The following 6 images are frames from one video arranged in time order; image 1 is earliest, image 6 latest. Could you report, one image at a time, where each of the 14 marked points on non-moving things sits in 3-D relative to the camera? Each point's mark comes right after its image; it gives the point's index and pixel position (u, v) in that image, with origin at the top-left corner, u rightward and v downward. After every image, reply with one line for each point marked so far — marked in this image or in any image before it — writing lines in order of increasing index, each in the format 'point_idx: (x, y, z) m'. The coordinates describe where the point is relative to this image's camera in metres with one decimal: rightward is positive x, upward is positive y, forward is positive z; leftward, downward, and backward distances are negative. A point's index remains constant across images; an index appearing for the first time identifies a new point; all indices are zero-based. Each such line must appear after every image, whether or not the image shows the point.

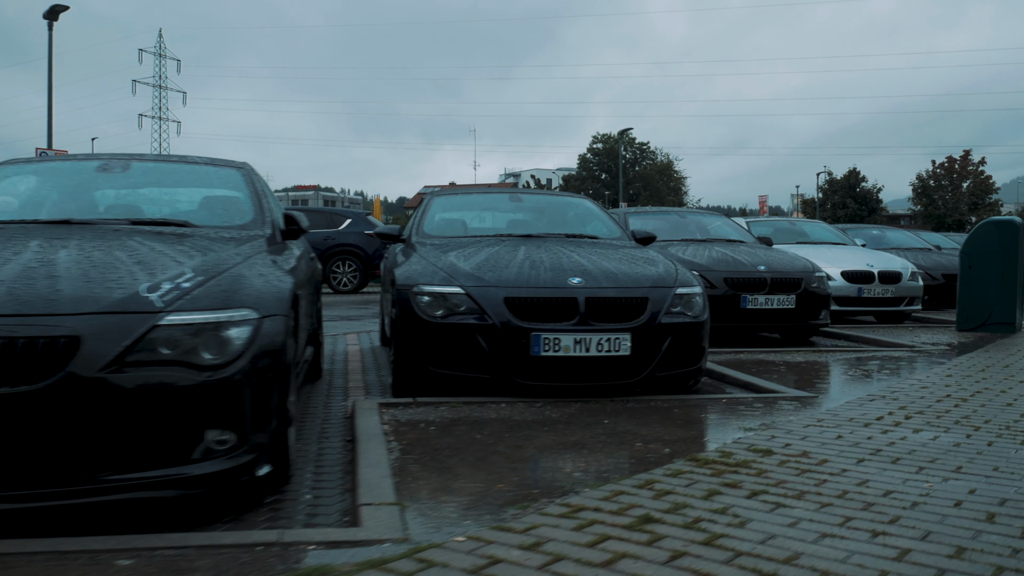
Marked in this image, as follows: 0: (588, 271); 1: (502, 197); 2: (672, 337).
0: (+0.4, +0.1, +5.2) m
1: (-0.1, +0.7, +7.1) m
2: (+0.9, -0.3, +5.0) m
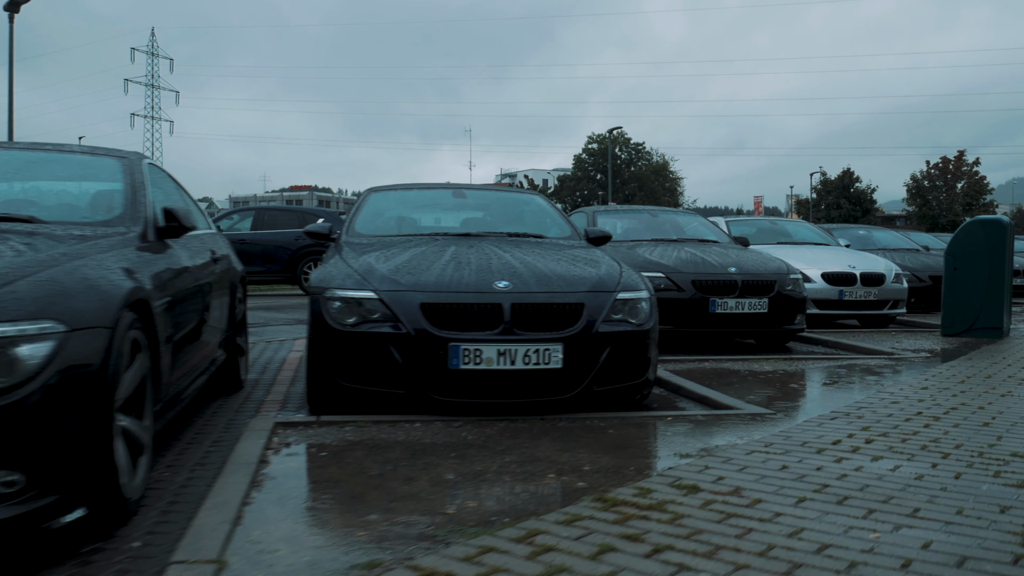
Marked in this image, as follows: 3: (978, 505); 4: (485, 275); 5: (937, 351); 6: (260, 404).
0: (0.0, +0.1, +4.7) m
1: (-0.5, +0.7, +6.6) m
2: (+0.5, -0.3, +4.5) m
3: (+1.5, -0.7, +2.9) m
4: (-0.1, +0.1, +4.6) m
5: (+3.8, -0.6, +8.2) m
6: (-1.5, -0.7, +5.5) m
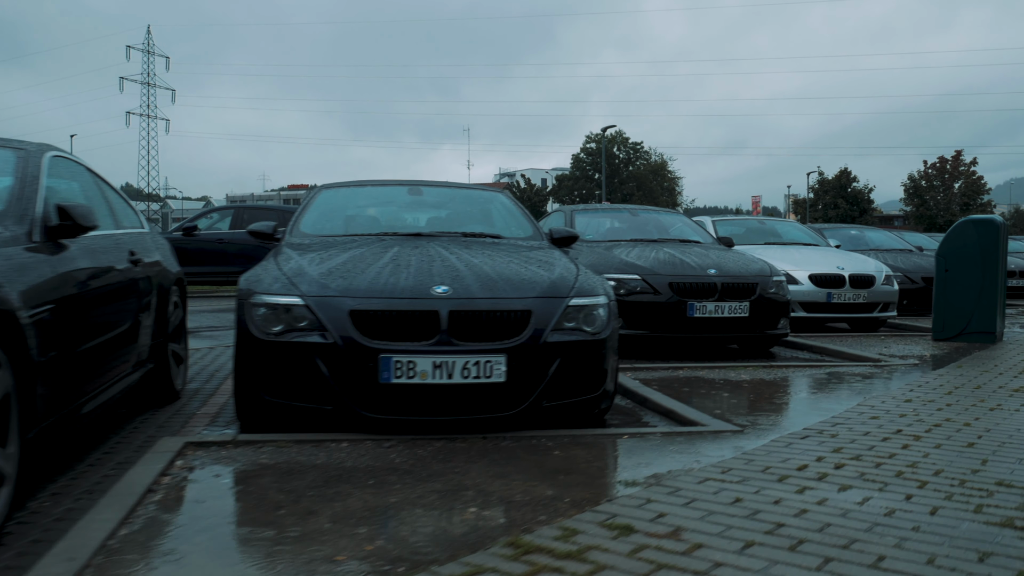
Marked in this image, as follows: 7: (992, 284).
0: (-0.2, +0.1, +4.3) m
1: (-0.8, +0.7, +6.2) m
2: (+0.2, -0.3, +4.1) m
3: (+1.2, -0.7, +2.5) m
4: (-0.4, 0.0, +4.2) m
5: (+3.6, -0.6, +7.8) m
6: (-1.8, -0.7, +5.1) m
7: (+4.4, 0.0, +8.3) m
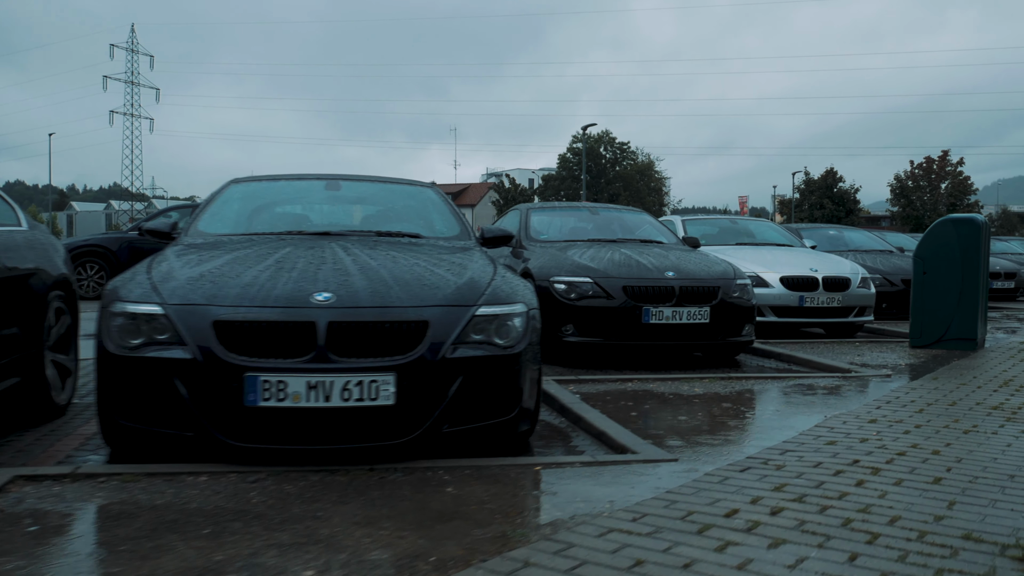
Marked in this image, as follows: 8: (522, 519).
0: (-0.7, 0.0, +3.7) m
1: (-1.2, +0.6, +5.6) m
2: (-0.2, -0.3, +3.5) m
3: (+0.8, -0.8, +2.0) m
4: (-0.8, 0.0, +3.6) m
5: (+3.1, -0.6, +7.2) m
6: (-2.2, -0.7, +4.5) m
7: (+4.0, 0.0, +7.8) m
8: (0.0, -0.7, +2.8) m
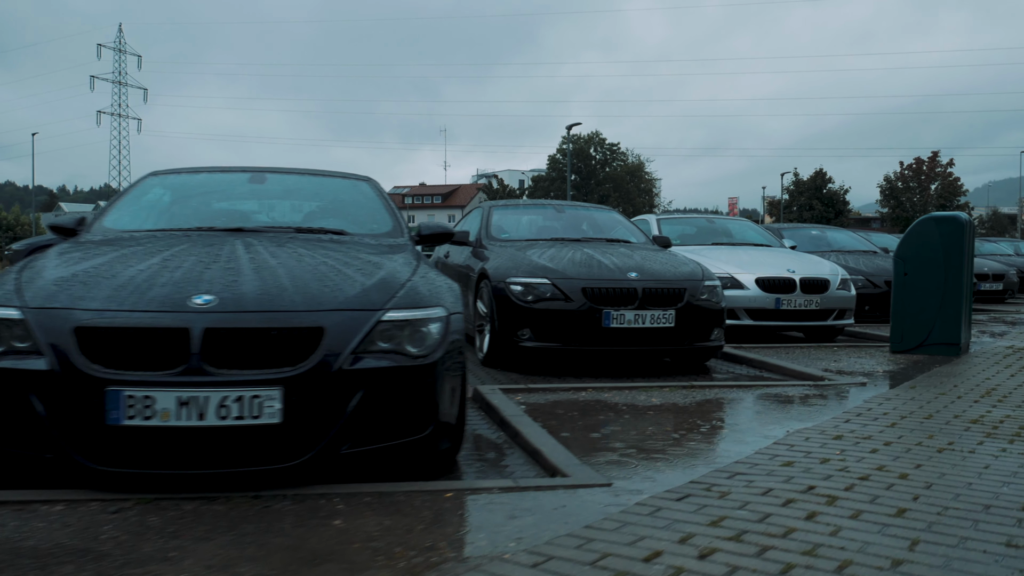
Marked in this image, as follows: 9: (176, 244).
0: (-1.0, 0.0, +3.2) m
1: (-1.5, +0.6, +5.1) m
2: (-0.5, -0.4, +3.1) m
3: (+0.5, -0.8, +1.5) m
4: (-1.1, 0.0, +3.2) m
5: (+2.8, -0.6, +6.8) m
6: (-2.5, -0.8, +4.1) m
7: (+3.6, 0.0, +7.4) m
8: (-0.3, -0.7, +2.4) m
9: (-1.4, +0.2, +3.7) m
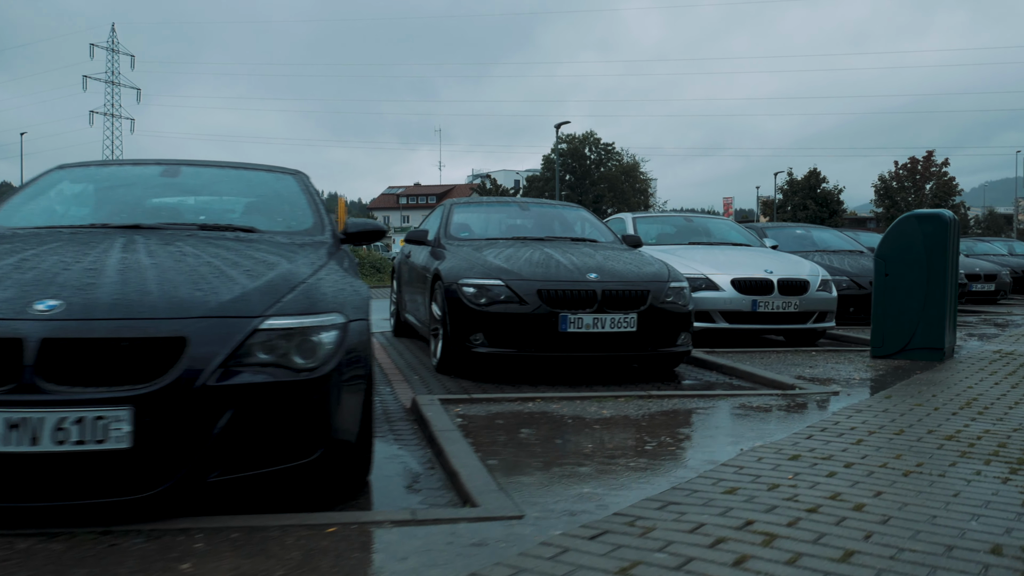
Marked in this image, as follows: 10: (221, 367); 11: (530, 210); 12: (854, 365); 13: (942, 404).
0: (-1.3, 0.0, +2.8) m
1: (-1.8, +0.6, +4.7) m
2: (-0.8, -0.4, +2.7) m
3: (+0.2, -0.8, +1.1) m
4: (-1.4, 0.0, +2.7) m
5: (+2.5, -0.7, +6.4) m
6: (-2.8, -0.8, +3.6) m
7: (+3.3, 0.0, +7.0) m
8: (-0.6, -0.7, +2.0) m
9: (-1.7, +0.2, +3.3) m
10: (-0.8, -0.2, +2.7) m
11: (+0.2, +0.8, +8.7) m
12: (+2.7, -0.6, +7.0) m
13: (+2.7, -0.7, +5.6) m
